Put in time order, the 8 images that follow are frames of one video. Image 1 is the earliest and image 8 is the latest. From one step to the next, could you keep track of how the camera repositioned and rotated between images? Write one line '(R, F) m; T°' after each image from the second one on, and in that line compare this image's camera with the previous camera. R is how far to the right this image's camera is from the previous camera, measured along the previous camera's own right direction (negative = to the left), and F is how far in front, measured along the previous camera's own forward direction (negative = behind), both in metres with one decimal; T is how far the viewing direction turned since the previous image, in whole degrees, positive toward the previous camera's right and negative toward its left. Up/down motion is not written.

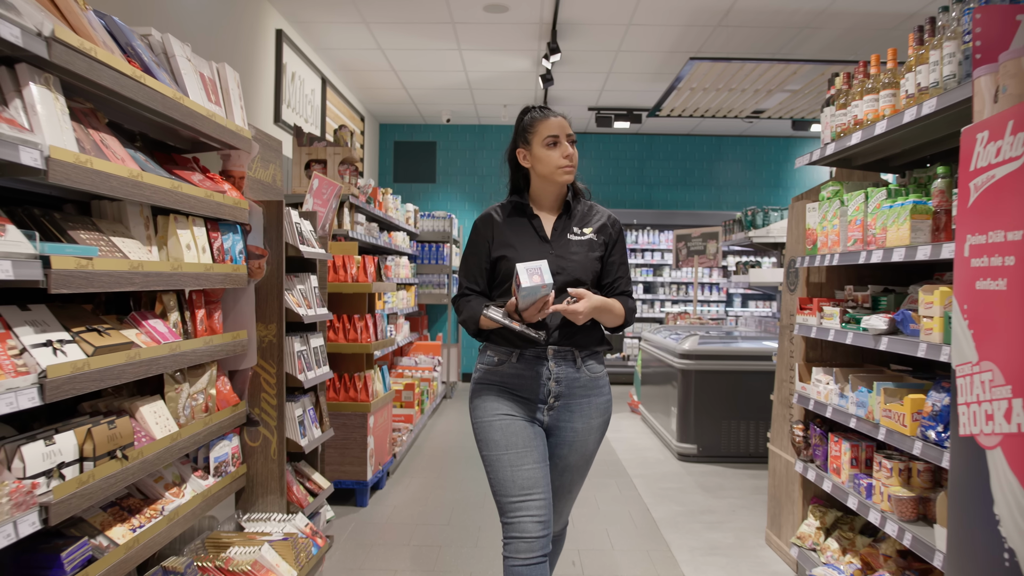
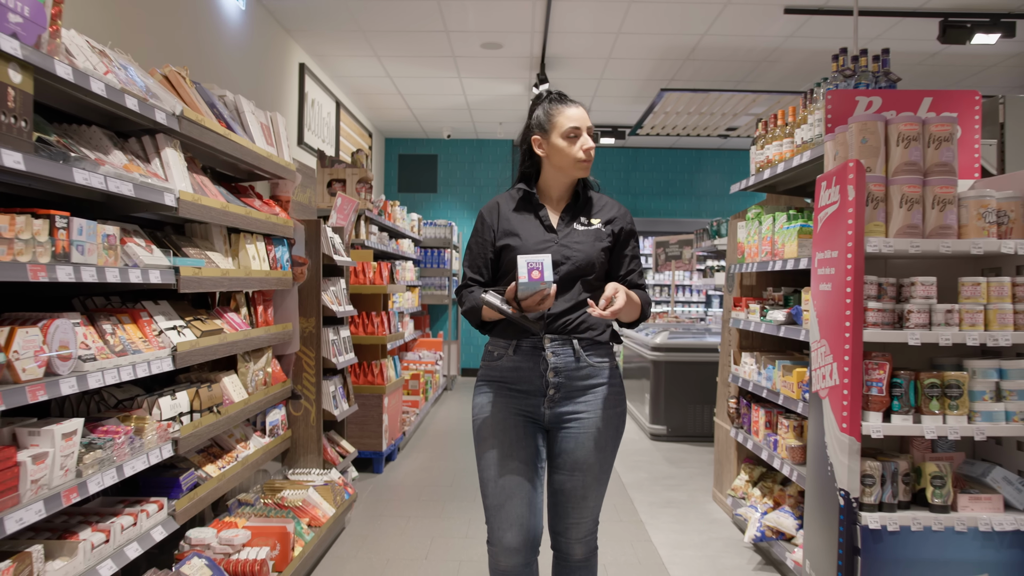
(0.0, -0.6) m; 0°
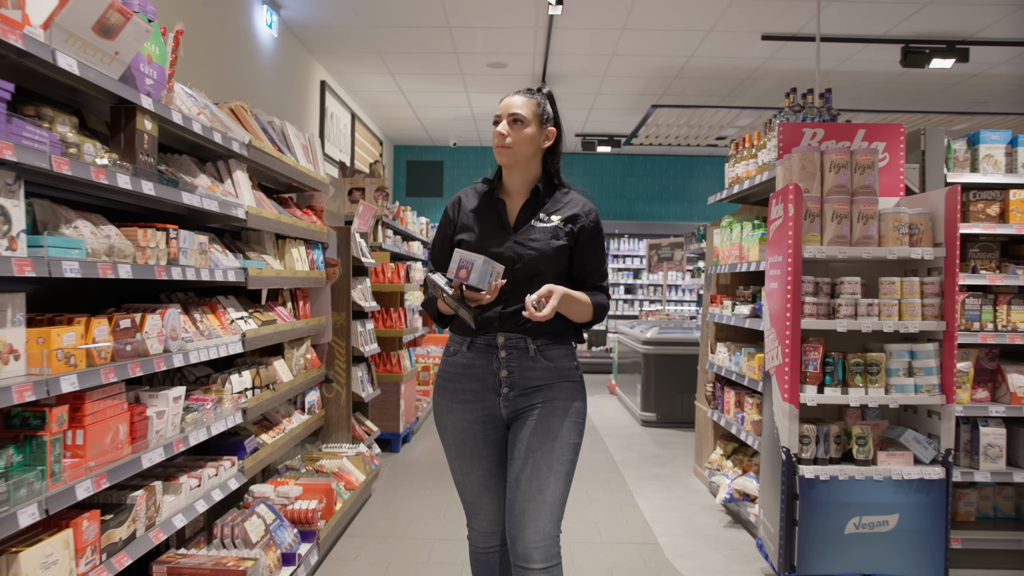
(0.0, -0.5) m; 0°
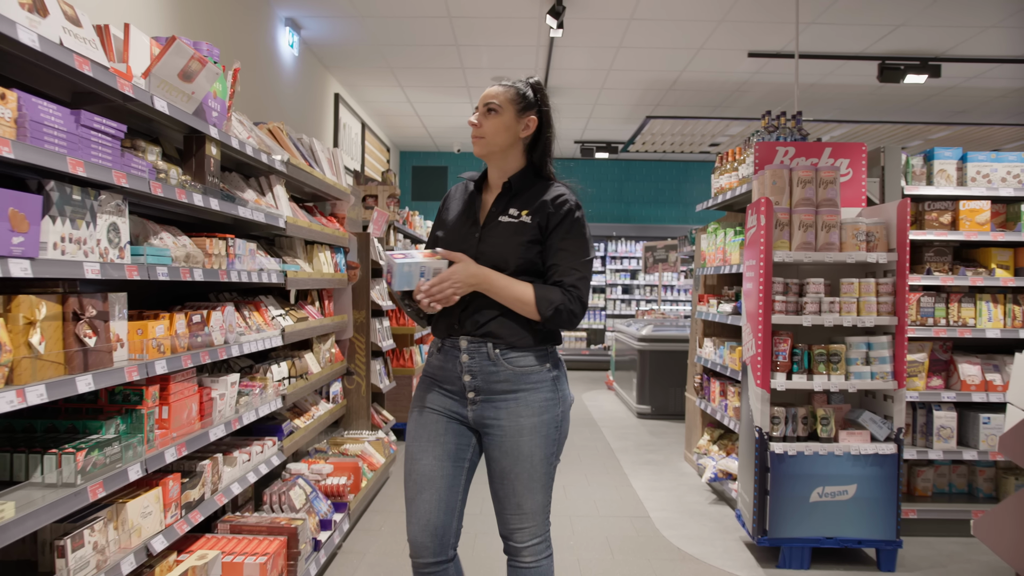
(0.0, -0.3) m; 0°
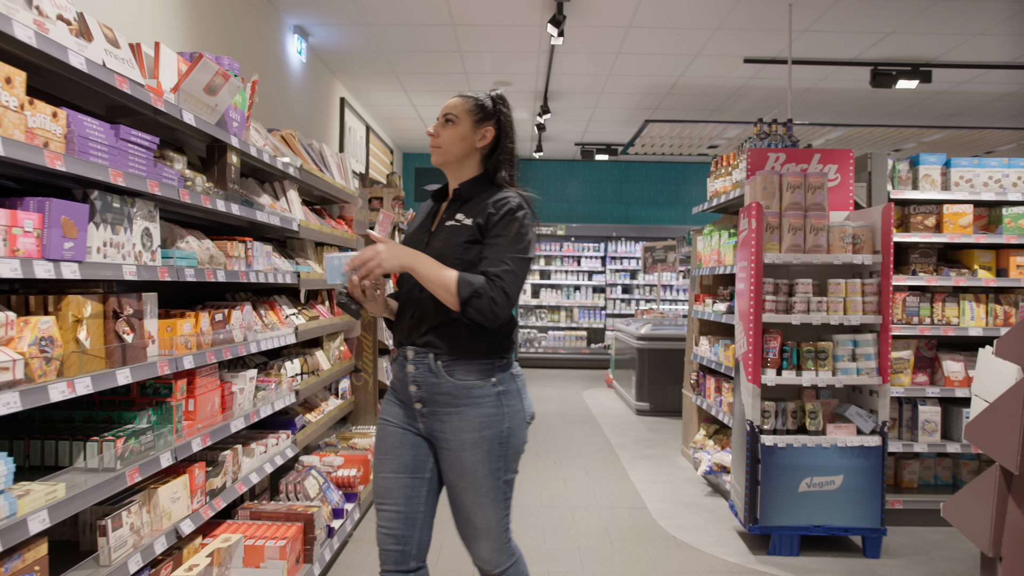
(0.0, -0.1) m; 0°
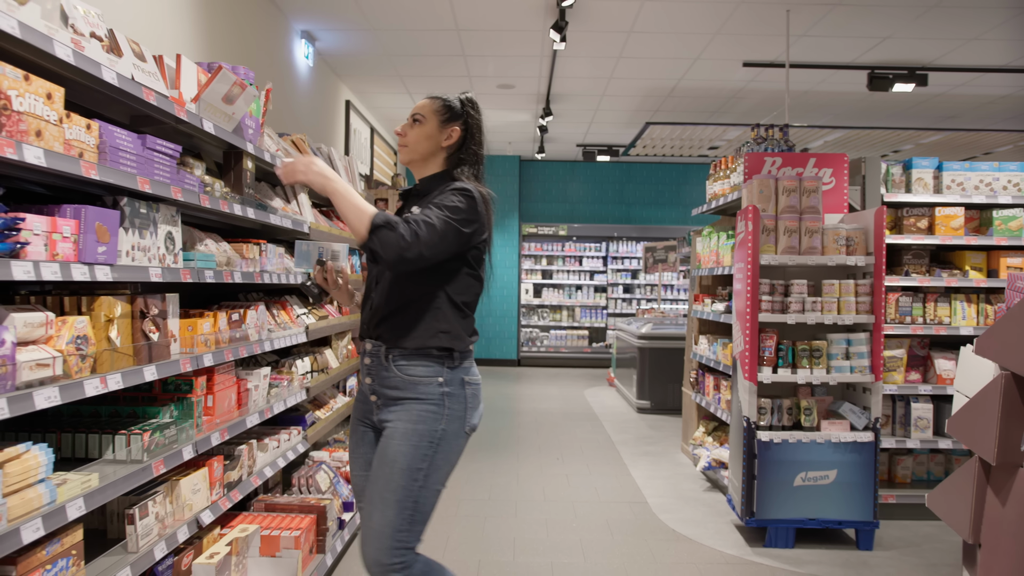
(0.0, -0.1) m; 0°
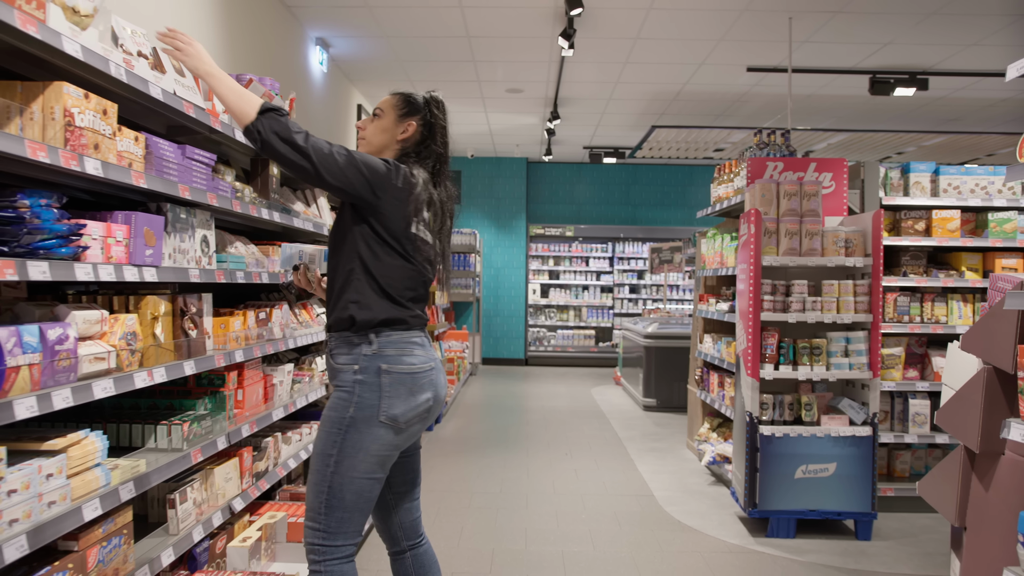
(0.0, -0.1) m; 0°
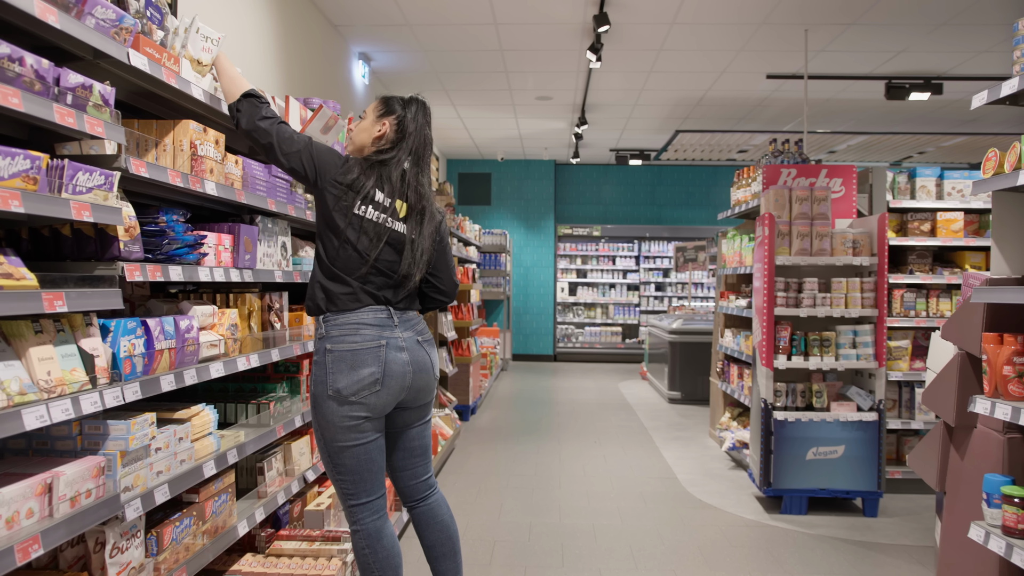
(0.0, -0.3) m; -2°
